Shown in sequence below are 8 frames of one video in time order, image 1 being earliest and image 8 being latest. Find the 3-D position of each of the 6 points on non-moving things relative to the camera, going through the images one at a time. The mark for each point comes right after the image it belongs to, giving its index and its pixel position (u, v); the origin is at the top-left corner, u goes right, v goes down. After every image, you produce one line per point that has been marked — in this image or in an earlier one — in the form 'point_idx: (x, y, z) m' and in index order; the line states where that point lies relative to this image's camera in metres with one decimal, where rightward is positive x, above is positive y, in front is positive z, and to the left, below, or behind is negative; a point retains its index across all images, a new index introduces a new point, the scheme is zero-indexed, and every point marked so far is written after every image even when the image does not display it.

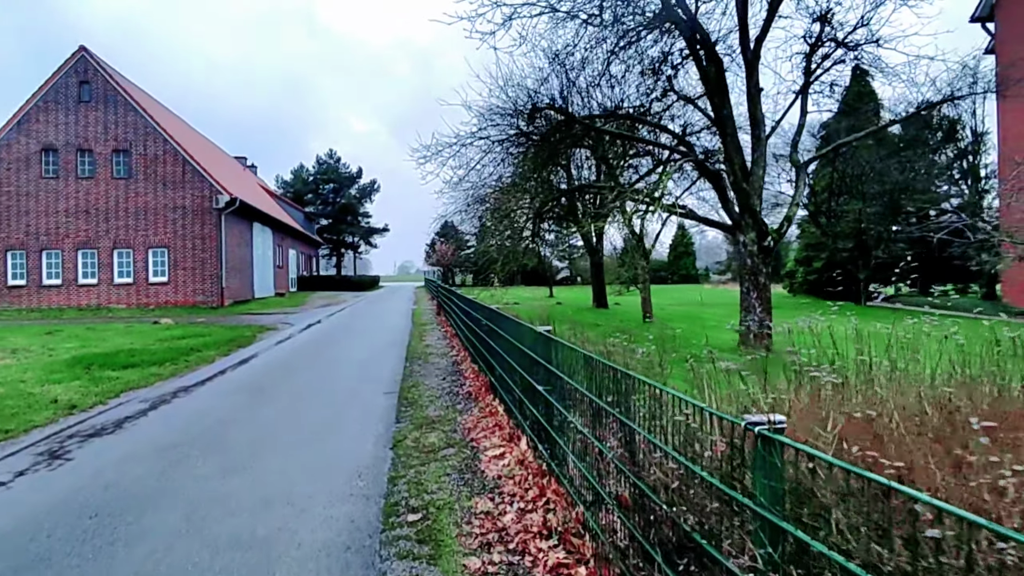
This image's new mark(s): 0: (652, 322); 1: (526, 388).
0: (+3.4, -0.9, +15.2) m
1: (+0.1, -0.8, +5.2) m
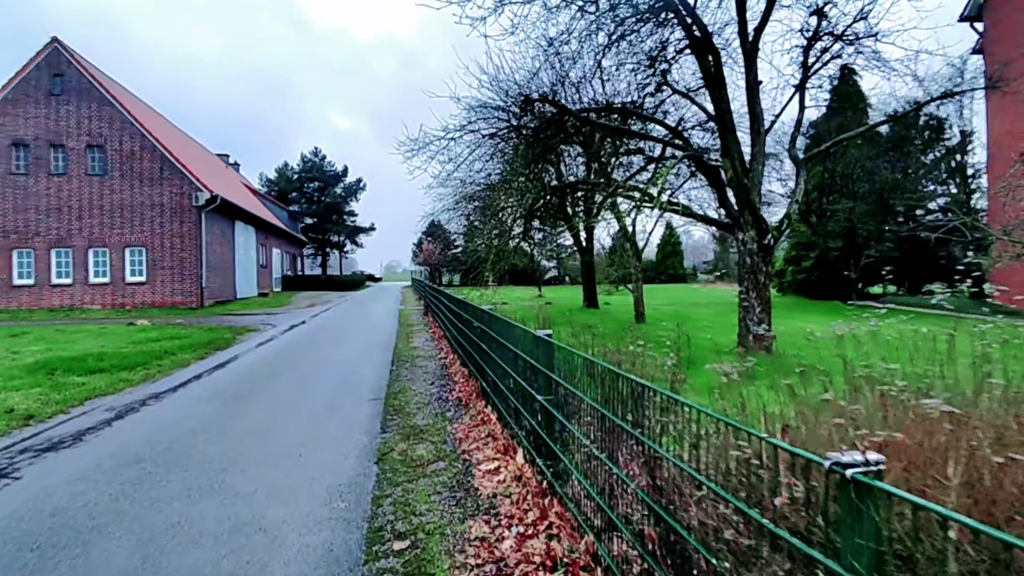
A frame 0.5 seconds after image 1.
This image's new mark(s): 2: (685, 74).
0: (+3.2, -0.8, +14.9) m
1: (+0.1, -0.8, +4.8) m
2: (+3.3, +4.1, +12.0) m
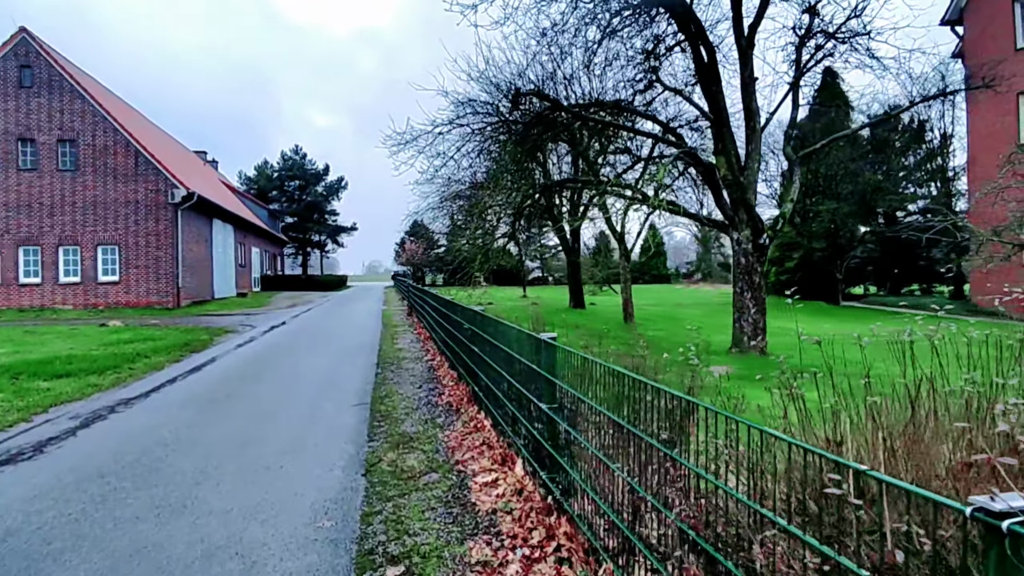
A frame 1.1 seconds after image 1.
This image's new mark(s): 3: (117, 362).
0: (+2.9, -0.9, +14.7) m
1: (+0.1, -0.8, +4.5) m
2: (+3.1, +4.1, +11.8) m
3: (-5.7, -1.1, +9.0) m
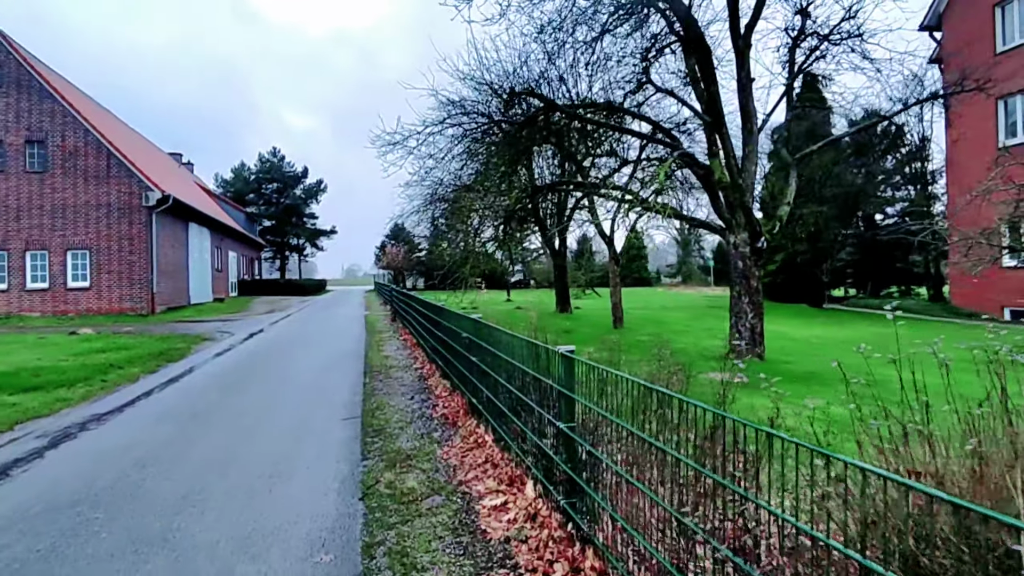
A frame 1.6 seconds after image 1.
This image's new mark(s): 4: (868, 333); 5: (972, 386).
0: (+2.6, -1.0, +14.5) m
1: (+0.1, -0.9, +4.3) m
2: (+2.9, +4.0, +11.6) m
3: (-5.7, -1.2, +8.5) m
4: (+8.5, -1.1, +15.1) m
5: (+5.5, -1.2, +7.4) m
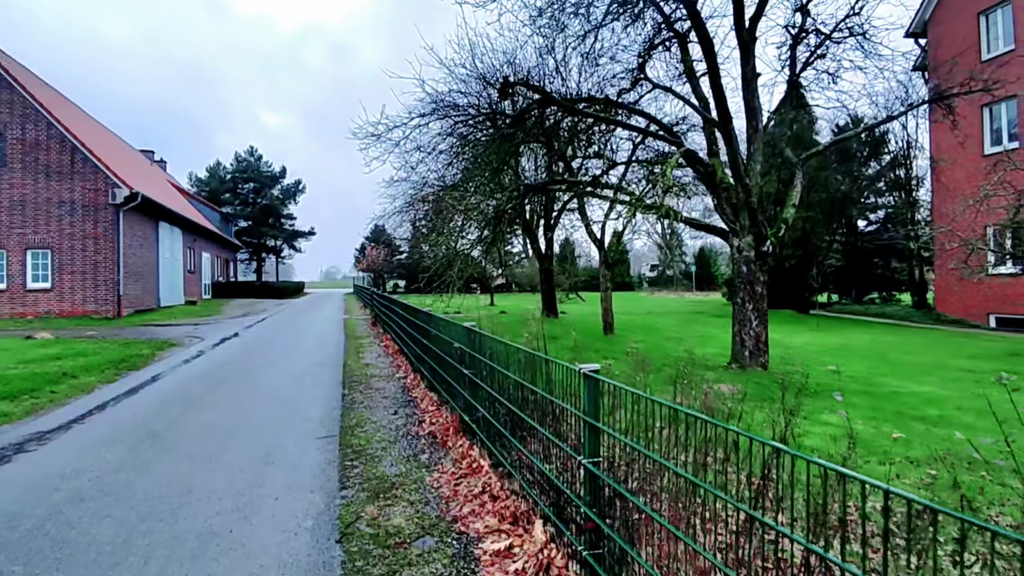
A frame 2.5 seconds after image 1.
0: (+2.3, -1.1, +14.0) m
1: (+0.1, -0.9, +3.7) m
2: (+2.7, +3.9, +11.2) m
3: (-5.9, -1.2, +7.7) m
4: (+8.2, -1.2, +14.8) m
5: (+5.4, -1.2, +7.0) m
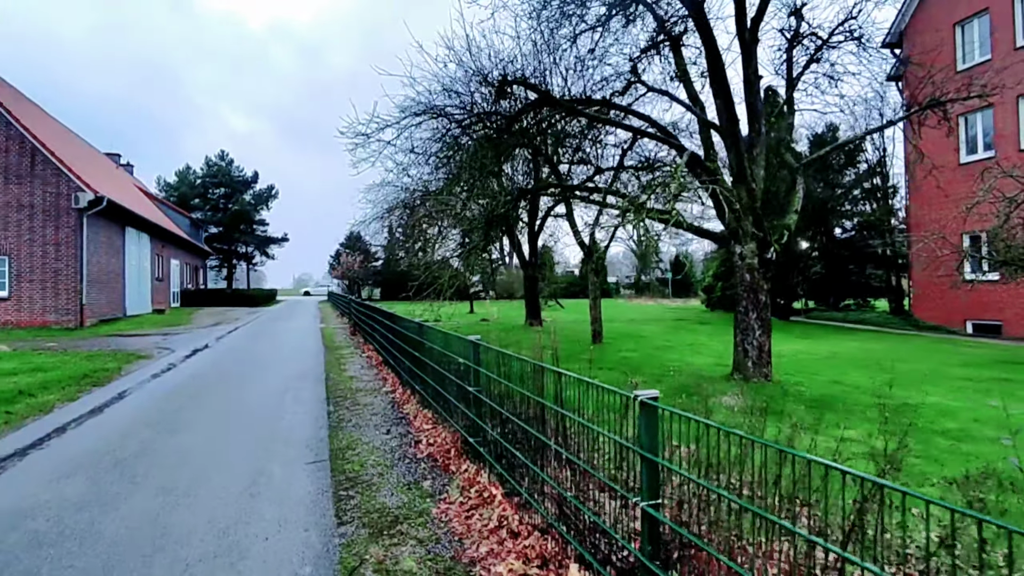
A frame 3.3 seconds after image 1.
0: (+2.0, -1.2, +13.7) m
1: (+0.3, -1.0, +3.3) m
2: (+2.5, +3.8, +10.9) m
3: (-5.9, -1.3, +7.1) m
4: (+7.9, -1.4, +14.7) m
5: (+5.4, -1.3, +6.8) m
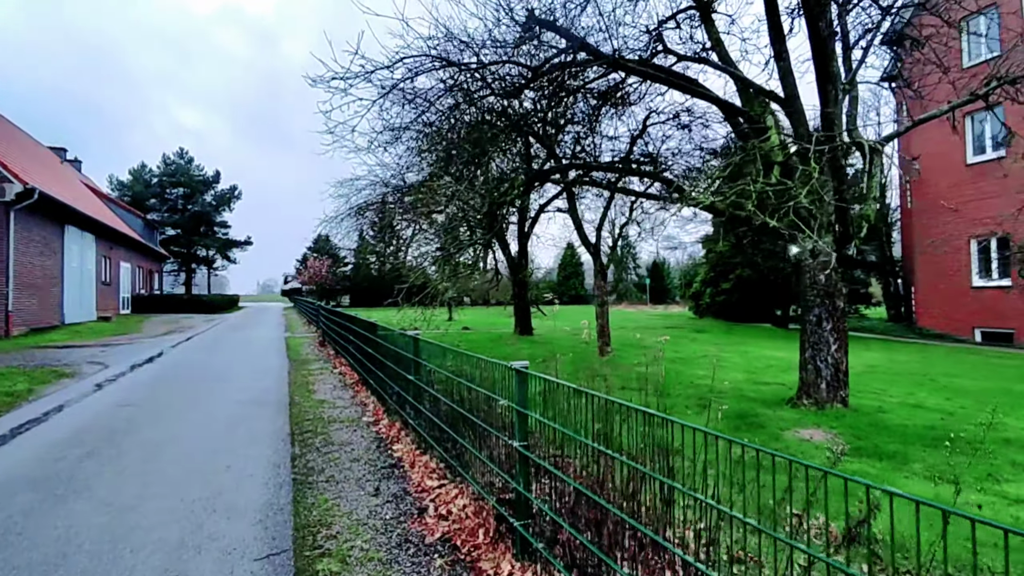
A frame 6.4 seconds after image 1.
0: (+1.9, -1.3, +12.1) m
1: (+0.7, -1.0, +1.6) m
2: (+2.6, +3.7, +9.3) m
3: (-5.6, -1.3, +5.0) m
4: (+7.7, -1.5, +13.3) m
5: (+5.6, -1.4, +5.4) m
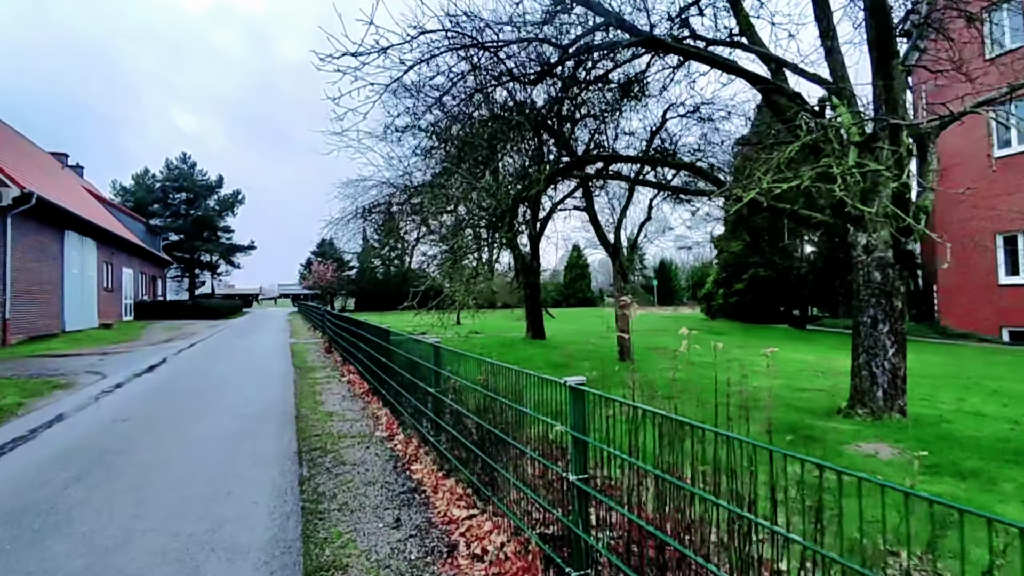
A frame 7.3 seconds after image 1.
0: (+2.2, -1.4, +11.5) m
1: (+0.9, -0.9, +1.0) m
2: (+2.8, +3.7, +8.8) m
3: (-5.4, -1.4, +4.5) m
4: (+8.0, -1.5, +12.7) m
5: (+5.9, -1.3, +4.8) m
